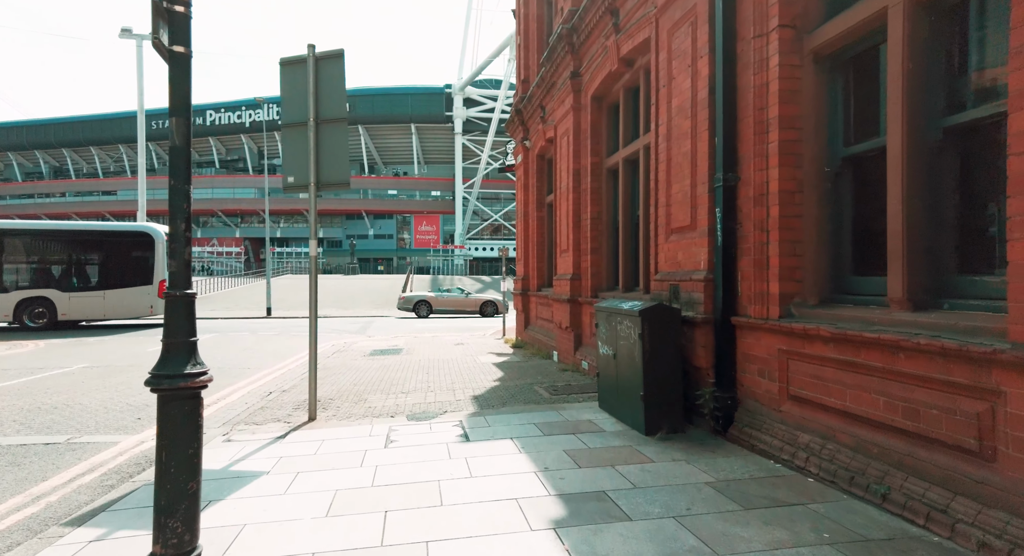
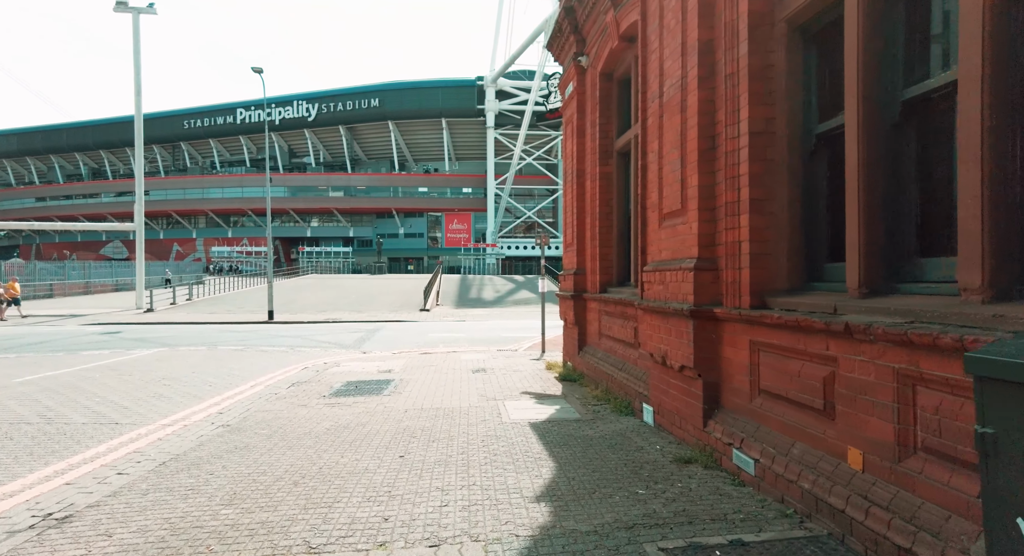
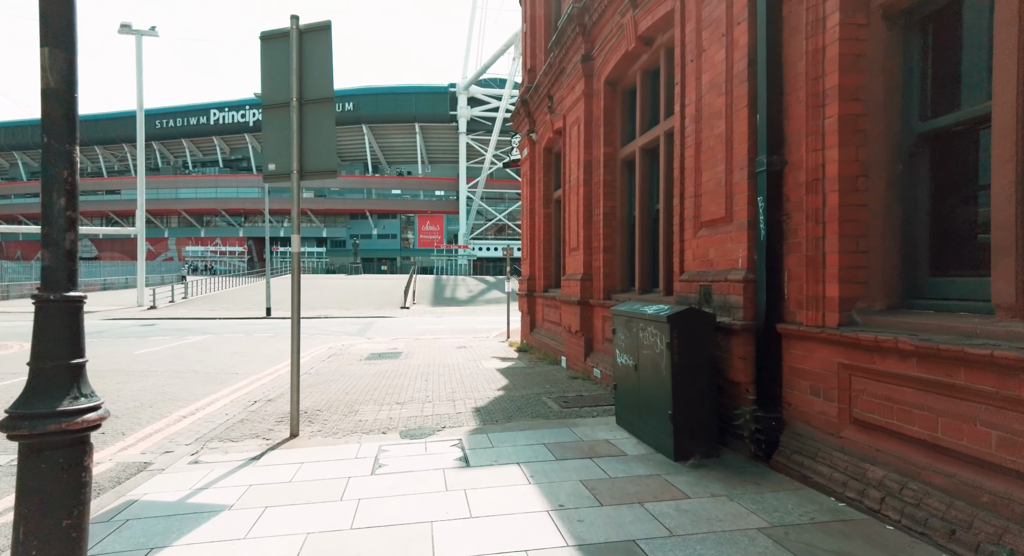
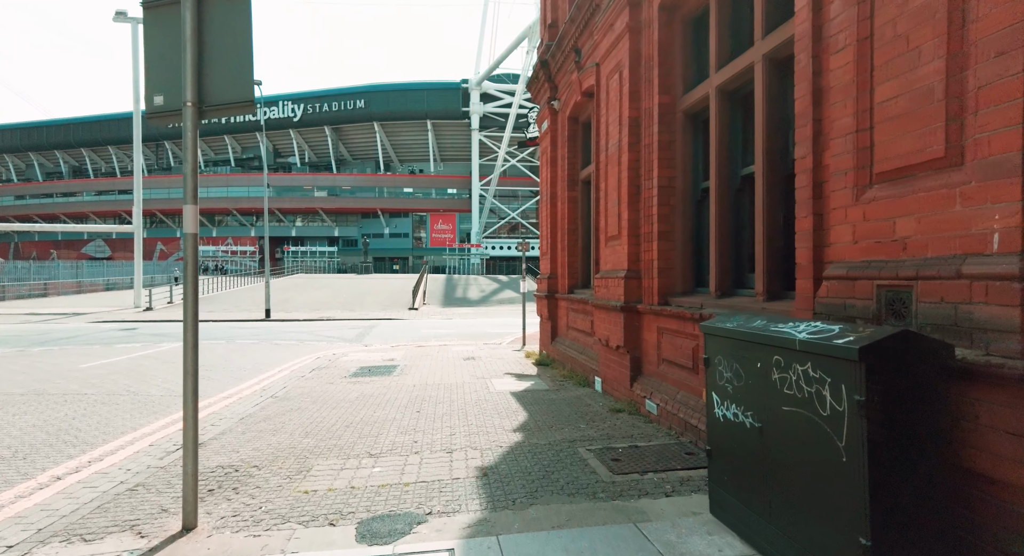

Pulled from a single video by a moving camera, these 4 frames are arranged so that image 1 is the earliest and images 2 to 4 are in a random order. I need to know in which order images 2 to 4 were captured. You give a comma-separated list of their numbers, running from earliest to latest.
3, 4, 2
